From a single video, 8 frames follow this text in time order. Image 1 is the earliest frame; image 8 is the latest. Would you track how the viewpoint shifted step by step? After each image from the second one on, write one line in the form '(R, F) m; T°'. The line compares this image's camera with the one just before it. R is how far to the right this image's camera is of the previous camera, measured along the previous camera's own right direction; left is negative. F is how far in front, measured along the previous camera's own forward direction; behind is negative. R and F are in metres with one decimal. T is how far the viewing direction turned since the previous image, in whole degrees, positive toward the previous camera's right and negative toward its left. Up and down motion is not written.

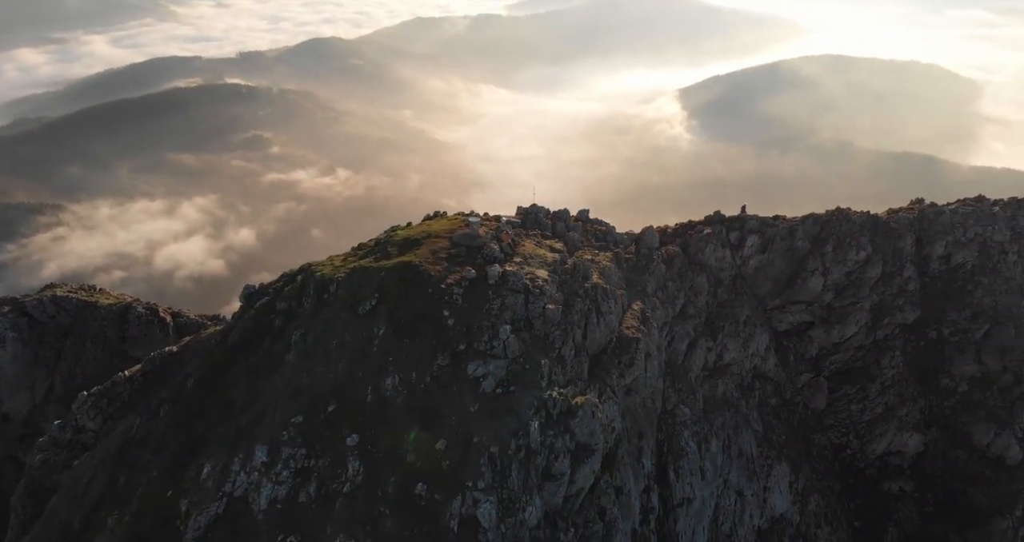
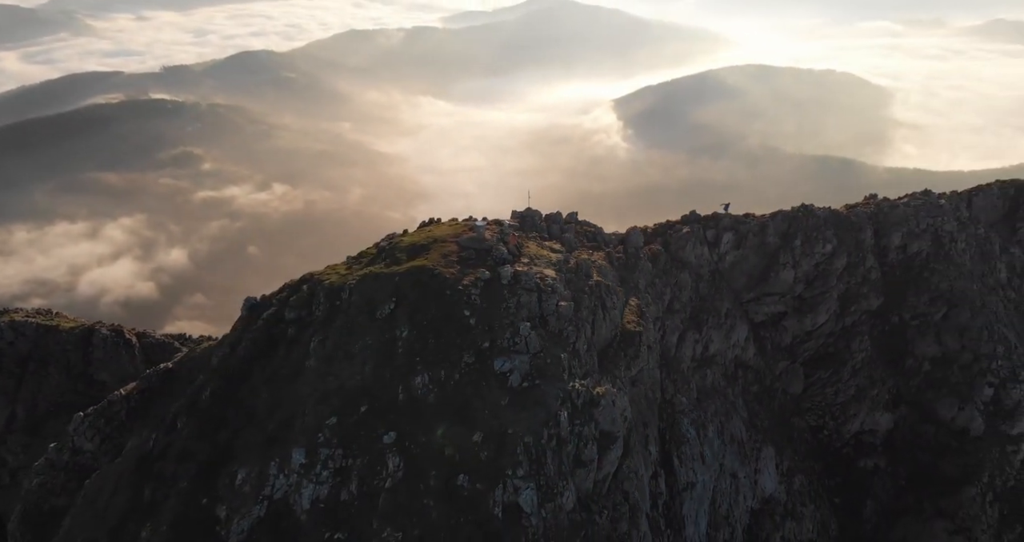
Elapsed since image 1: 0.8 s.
(-3.7, -1.4) m; +5°
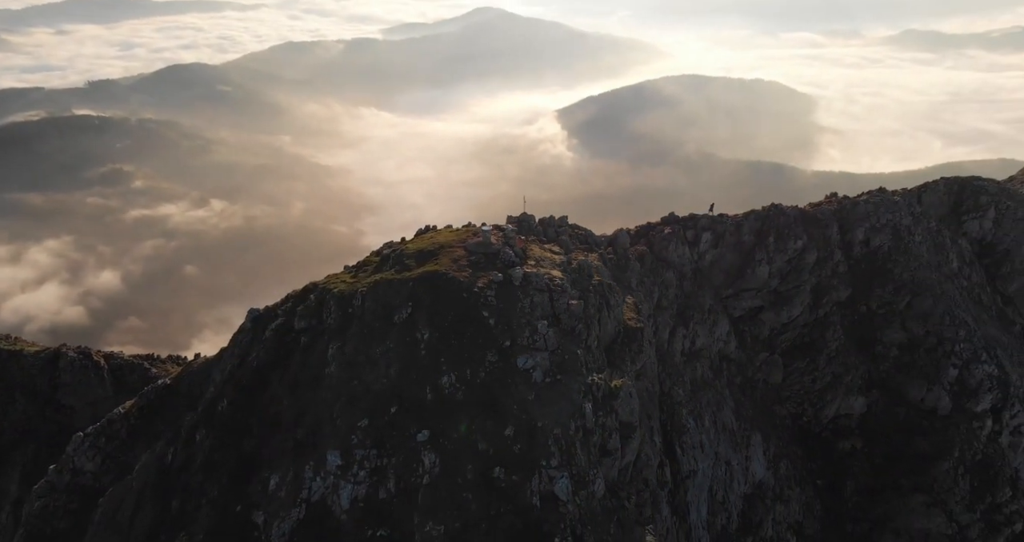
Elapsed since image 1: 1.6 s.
(-3.6, -1.3) m; +4°
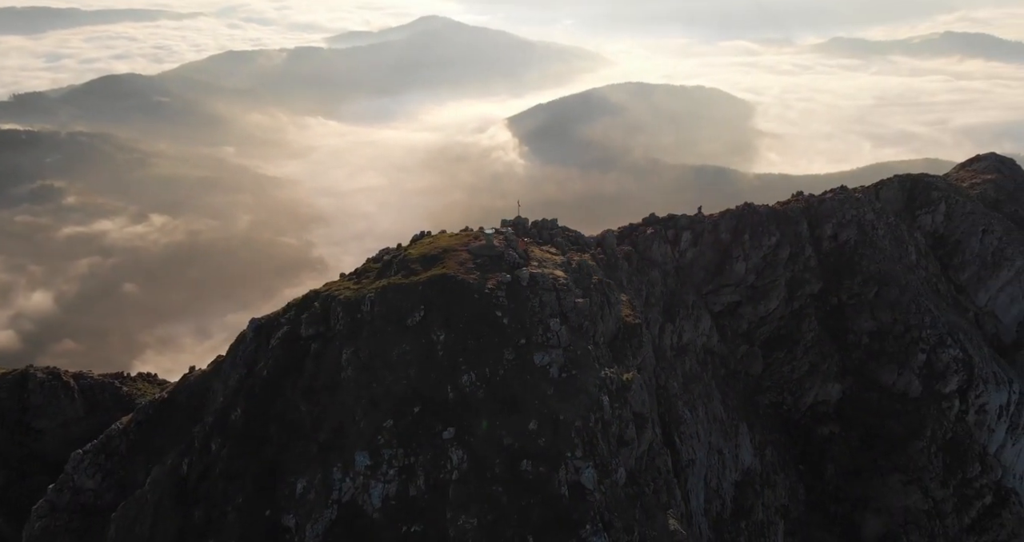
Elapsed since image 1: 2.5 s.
(-3.2, -1.1) m; +4°
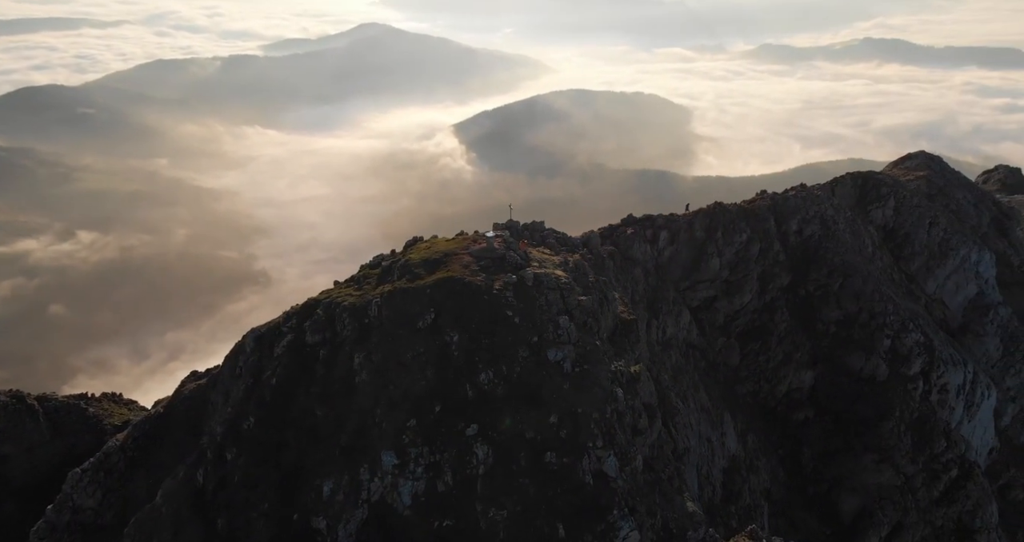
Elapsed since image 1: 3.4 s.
(-3.4, -1.1) m; +4°
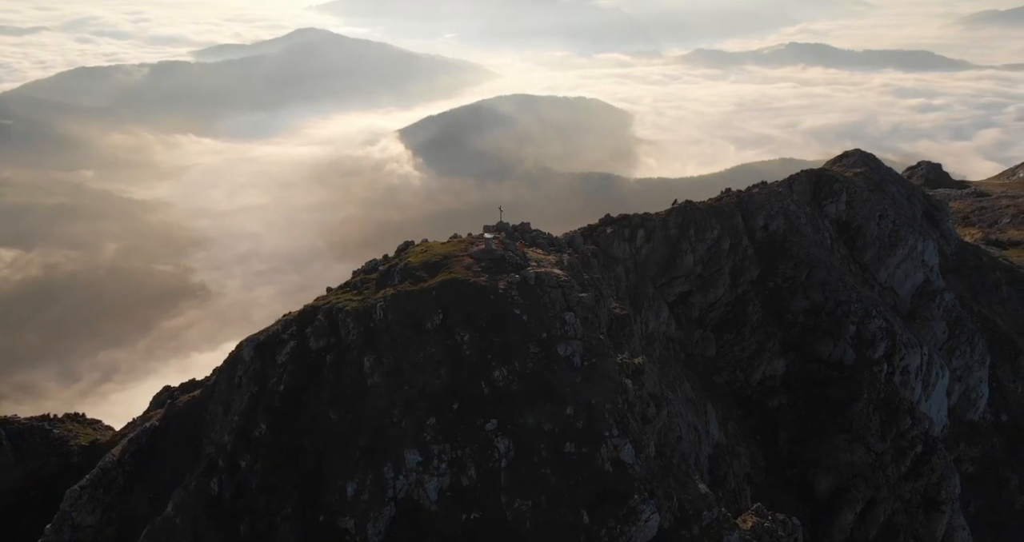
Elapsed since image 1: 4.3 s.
(-3.4, -1.0) m; +4°
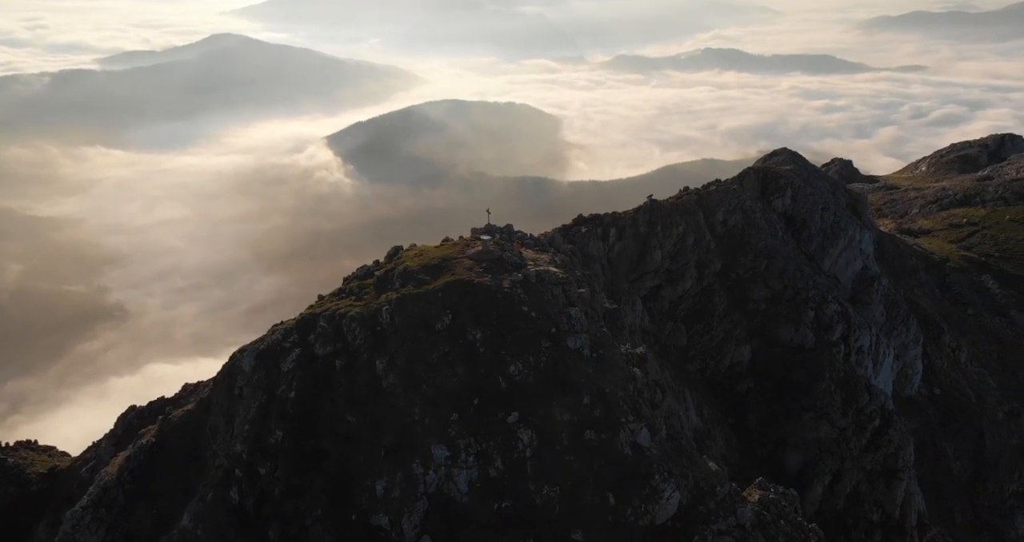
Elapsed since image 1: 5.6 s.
(-4.4, -1.3) m; +5°
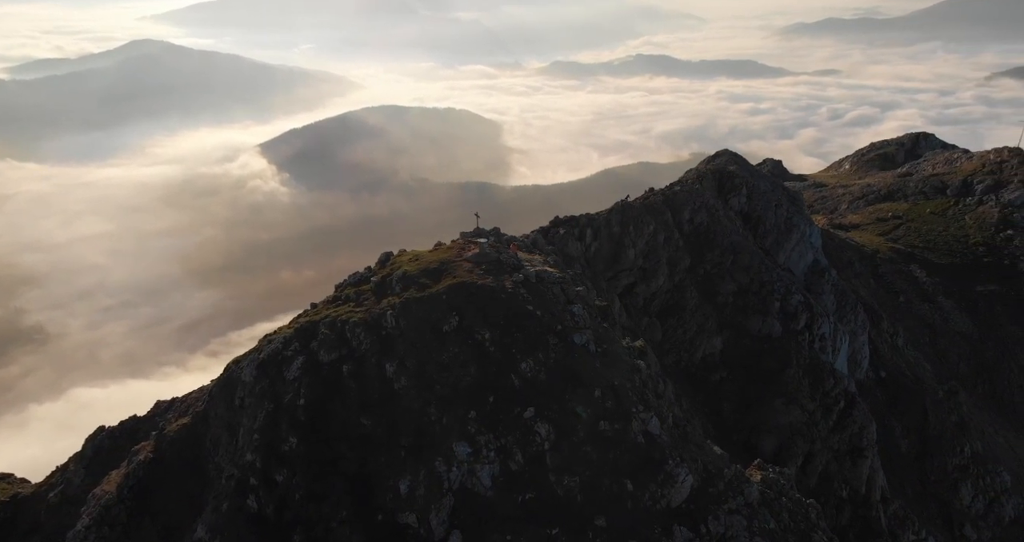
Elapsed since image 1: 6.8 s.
(-3.8, -1.0) m; +5°
